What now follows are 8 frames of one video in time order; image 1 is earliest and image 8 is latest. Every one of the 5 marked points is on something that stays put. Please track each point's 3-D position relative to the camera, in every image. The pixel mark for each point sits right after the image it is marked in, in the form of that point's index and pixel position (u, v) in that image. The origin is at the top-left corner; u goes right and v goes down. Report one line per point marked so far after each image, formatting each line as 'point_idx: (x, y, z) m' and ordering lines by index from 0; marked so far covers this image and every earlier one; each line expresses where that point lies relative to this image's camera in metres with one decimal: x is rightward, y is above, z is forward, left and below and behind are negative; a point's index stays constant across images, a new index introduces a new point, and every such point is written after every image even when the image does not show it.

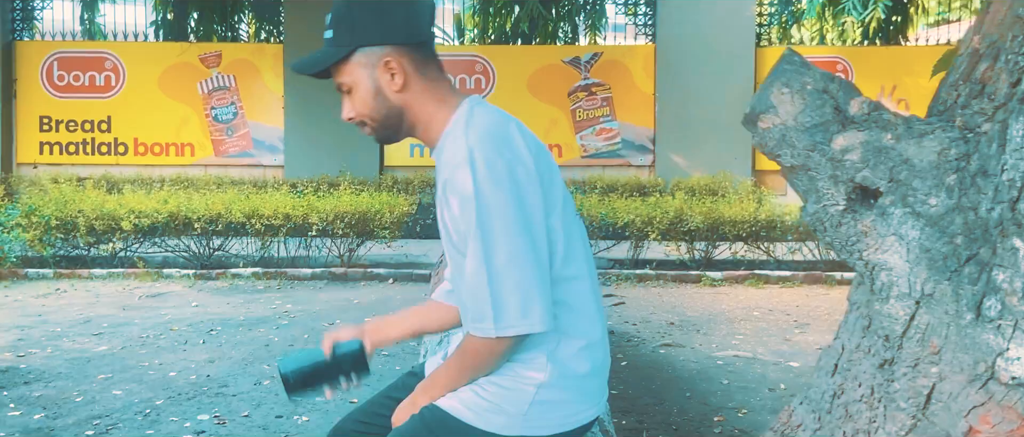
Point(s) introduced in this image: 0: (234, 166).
0: (-3.7, +0.7, +8.6) m
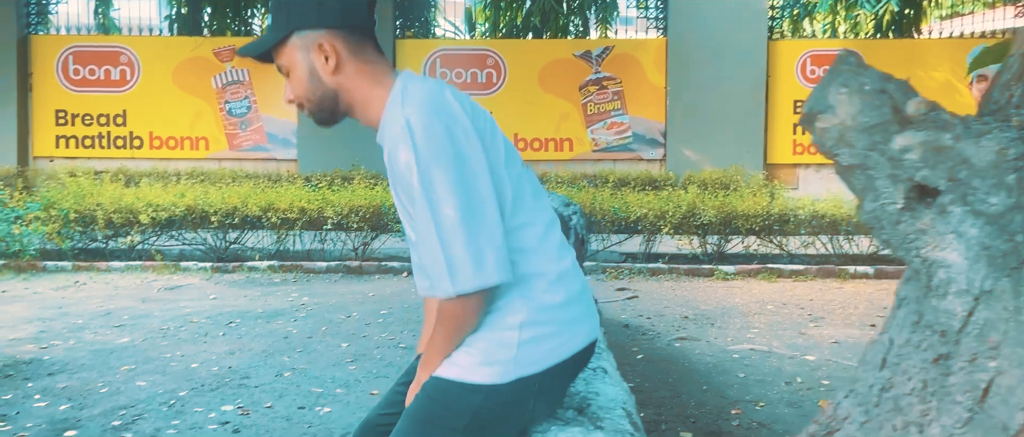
0: (-3.5, +0.8, +8.6) m
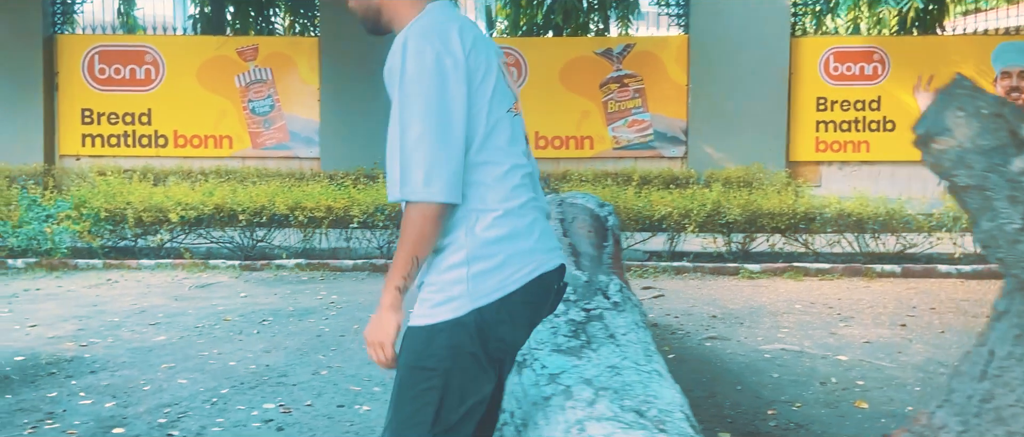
0: (-3.3, +0.8, +8.7) m
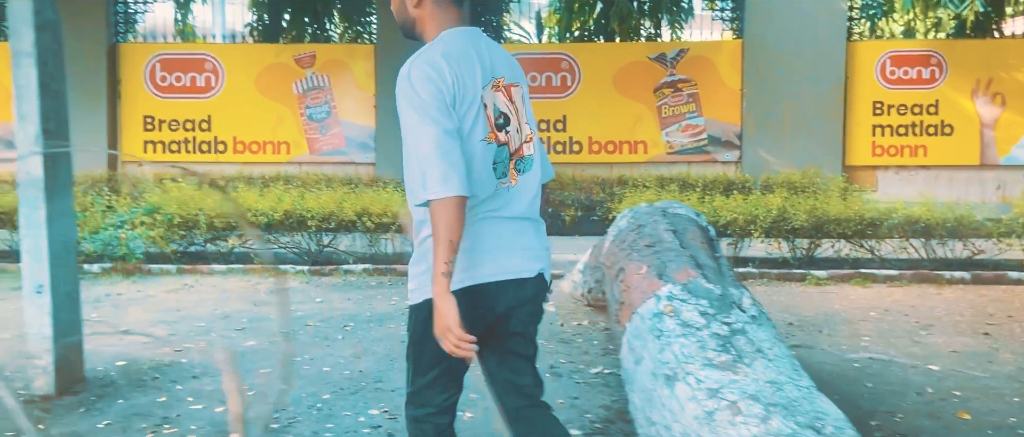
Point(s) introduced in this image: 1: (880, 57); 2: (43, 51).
0: (-2.5, +0.8, +8.8) m
1: (+4.8, +2.1, +8.4) m
2: (-3.0, +1.1, +4.1) m
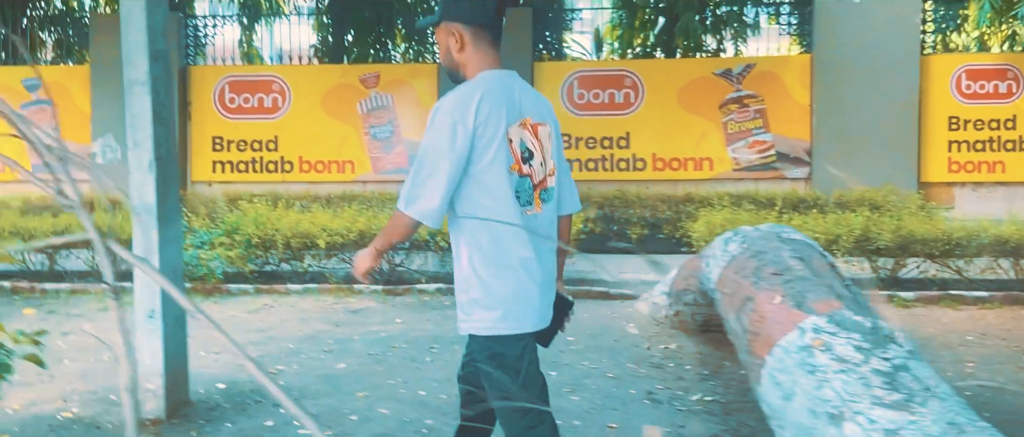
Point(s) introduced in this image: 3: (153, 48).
0: (-1.7, +0.5, +8.9) m
1: (+5.7, +1.9, +8.2) m
2: (-2.3, +0.9, +4.2) m
3: (-2.4, +1.1, +4.2) m
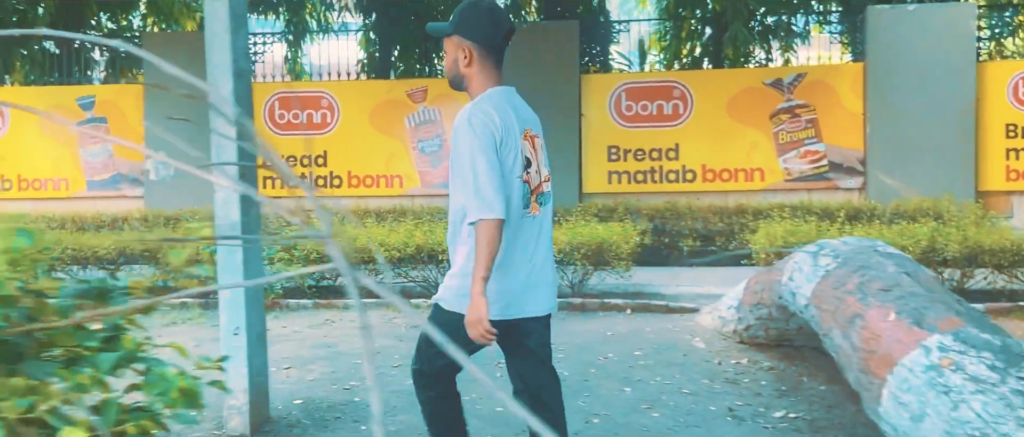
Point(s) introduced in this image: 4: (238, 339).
0: (-1.0, +0.3, +8.9) m
1: (+6.3, +1.8, +8.0) m
2: (-1.8, +0.8, +4.3) m
3: (-1.8, +1.0, +4.2) m
4: (-1.8, -0.8, +4.2) m
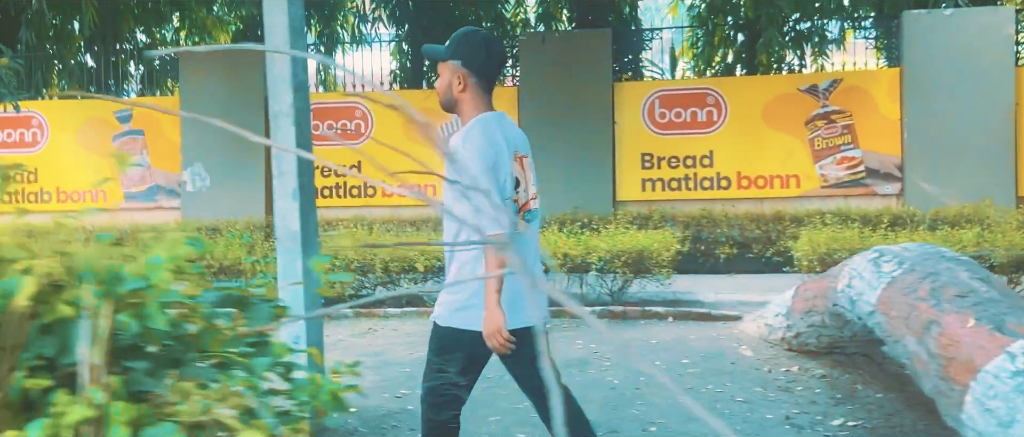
0: (-0.5, +0.2, +8.9) m
1: (+6.7, +1.7, +7.9) m
2: (-1.4, +0.7, +4.3) m
3: (-1.5, +0.9, +4.3) m
4: (-1.4, -0.9, +4.2) m
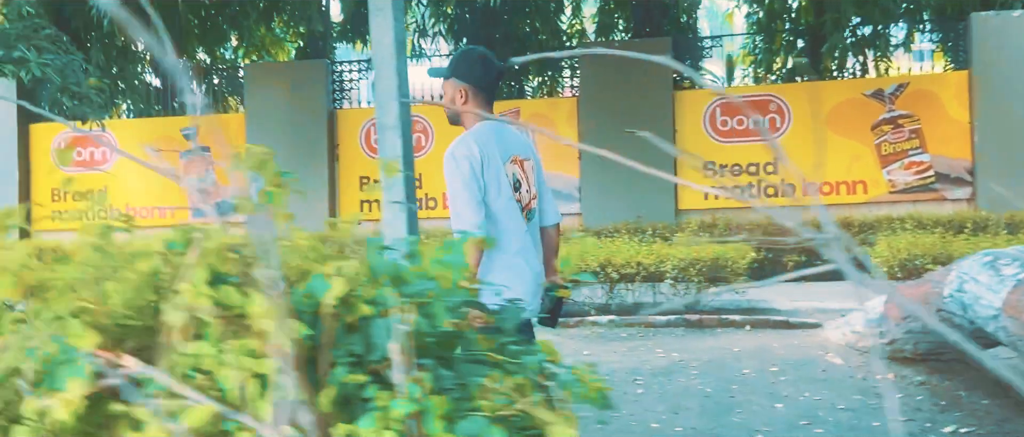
0: (+0.3, 0.0, +9.0) m
1: (+7.5, +1.7, +7.8) m
2: (-0.8, +0.7, +4.4) m
3: (-0.8, +0.9, +4.4) m
4: (-0.7, -0.9, +4.3) m
